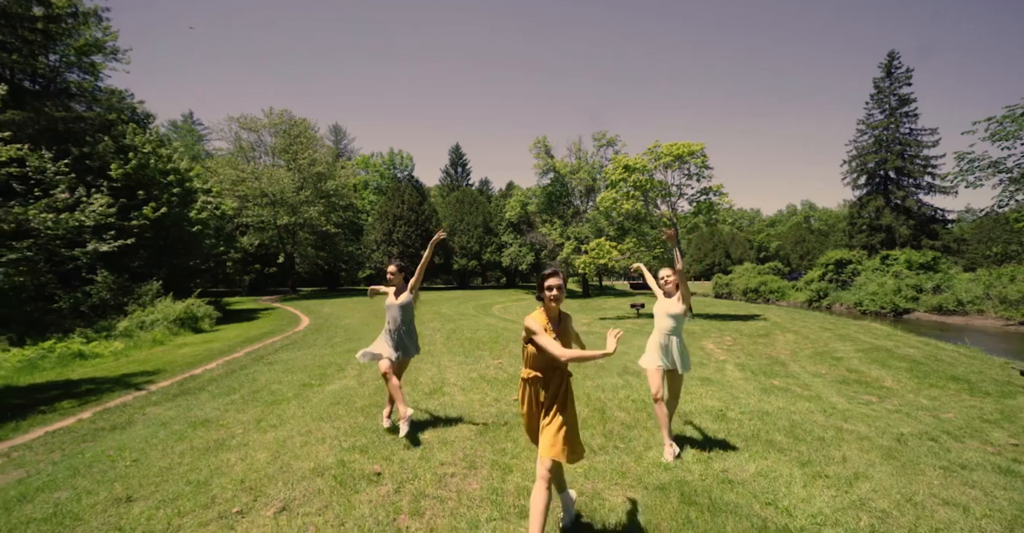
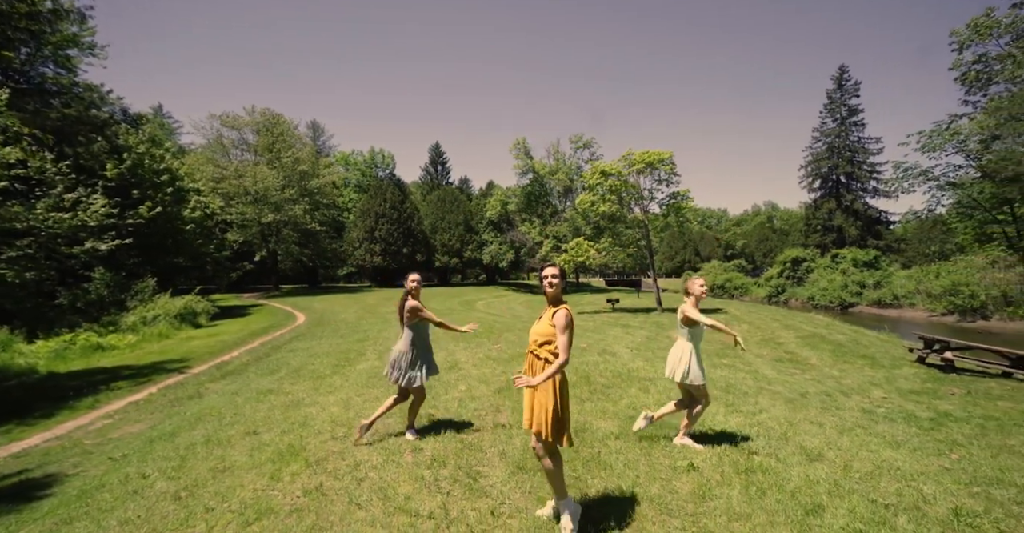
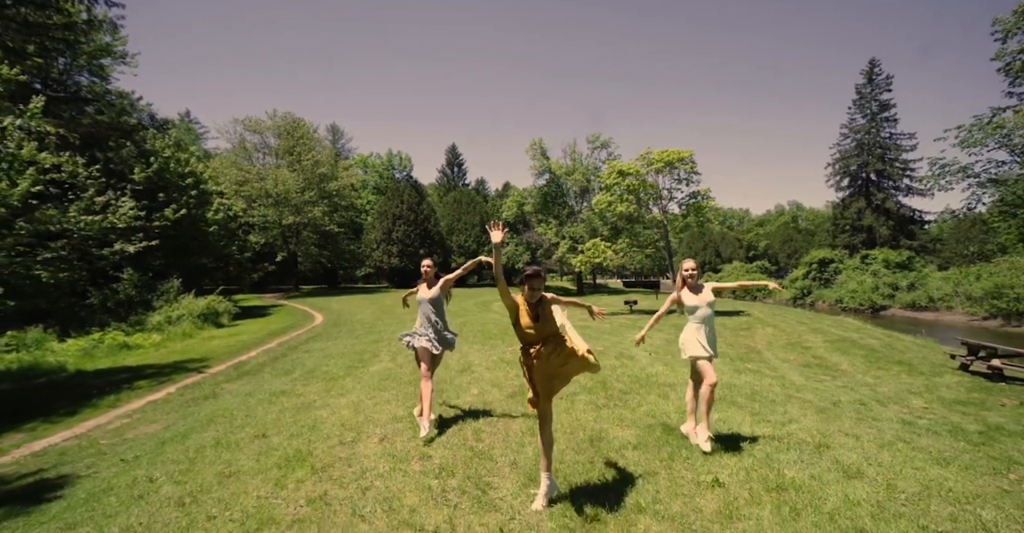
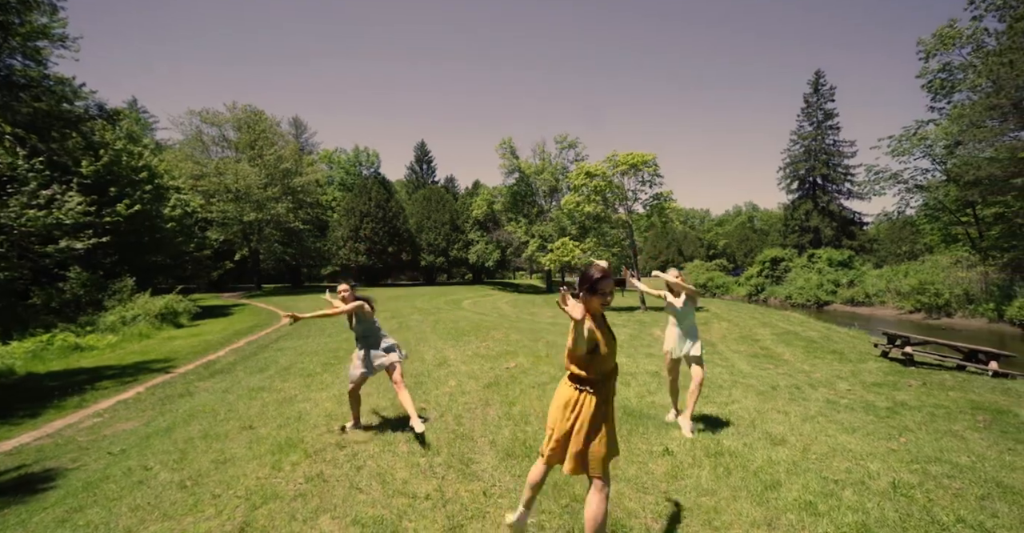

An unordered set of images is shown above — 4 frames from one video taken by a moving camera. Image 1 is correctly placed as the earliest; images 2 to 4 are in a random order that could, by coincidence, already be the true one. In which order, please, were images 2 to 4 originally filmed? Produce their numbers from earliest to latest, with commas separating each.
3, 2, 4
